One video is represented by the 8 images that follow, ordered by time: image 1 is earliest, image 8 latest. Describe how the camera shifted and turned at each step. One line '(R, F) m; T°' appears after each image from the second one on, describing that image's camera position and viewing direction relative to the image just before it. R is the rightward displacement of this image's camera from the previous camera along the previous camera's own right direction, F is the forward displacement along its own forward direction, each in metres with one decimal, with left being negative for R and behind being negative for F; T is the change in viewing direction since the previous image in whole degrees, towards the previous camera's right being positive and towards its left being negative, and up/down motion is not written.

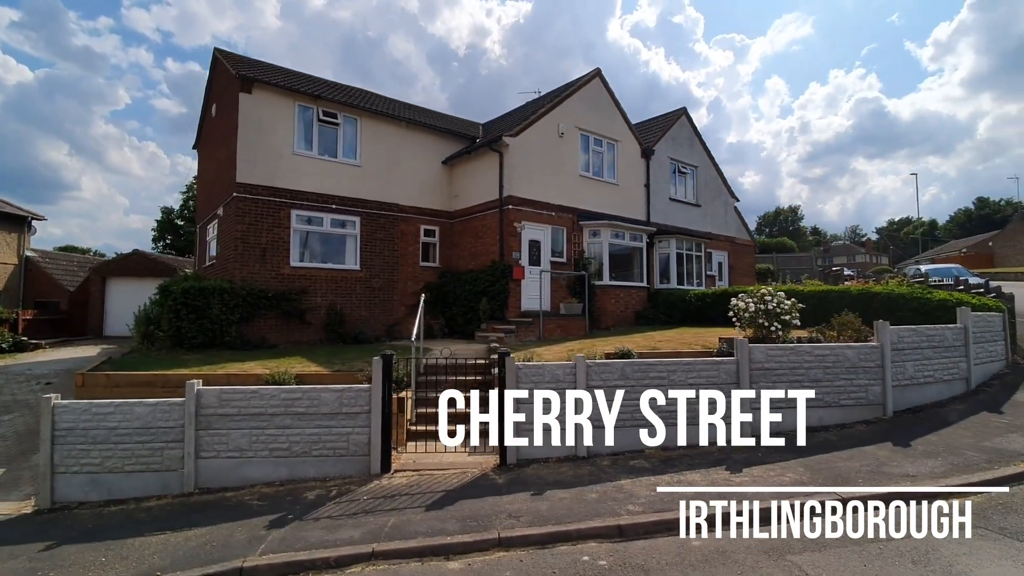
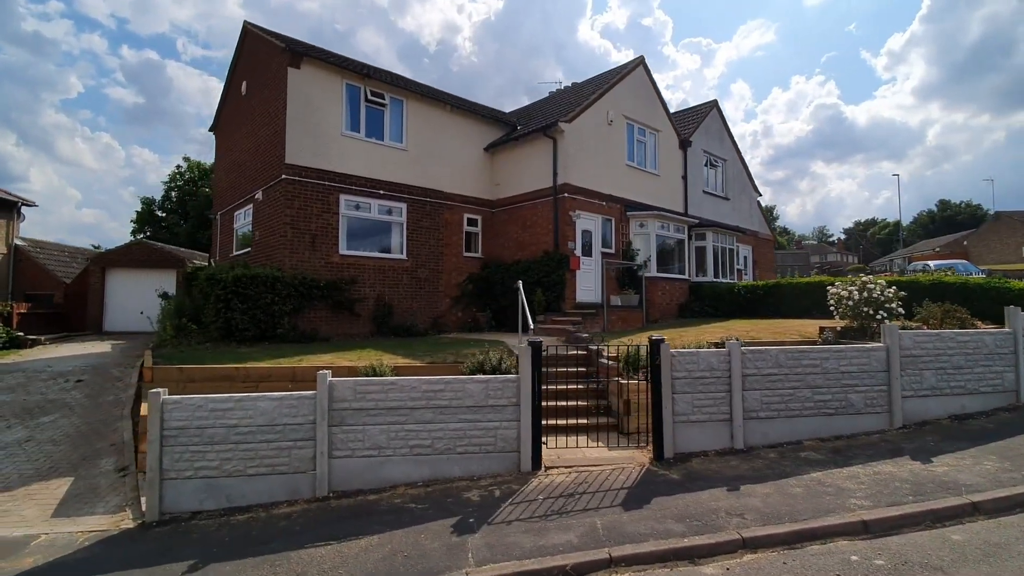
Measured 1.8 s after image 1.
(-2.5, +0.6) m; +3°
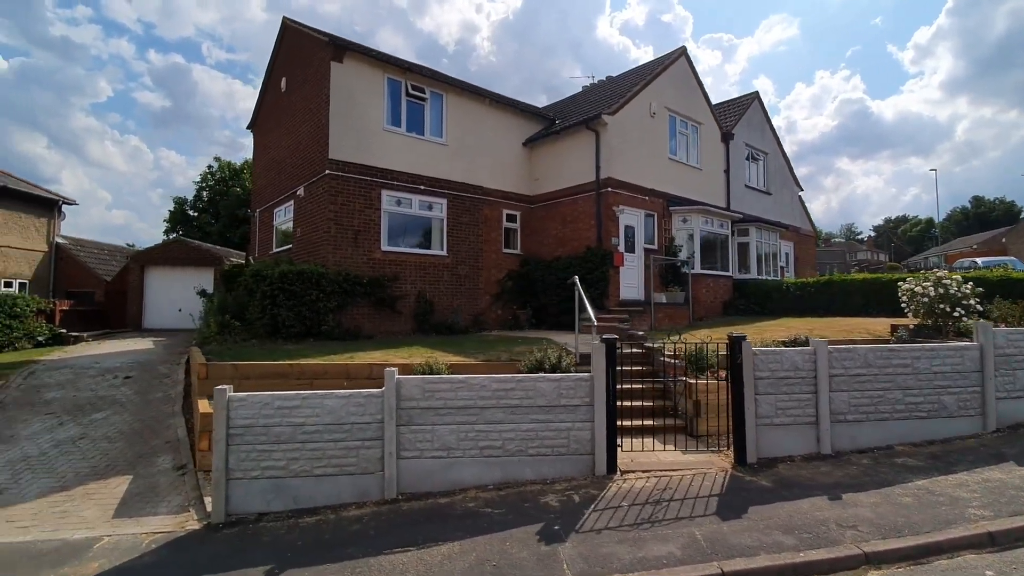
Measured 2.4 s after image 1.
(-0.7, +0.3) m; -2°
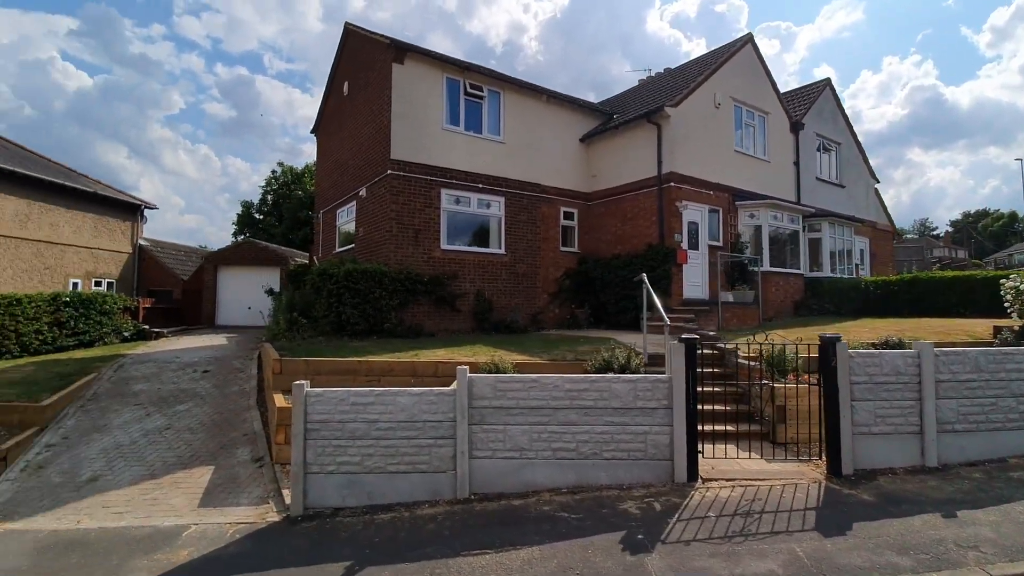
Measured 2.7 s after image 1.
(-0.3, +0.2) m; -5°
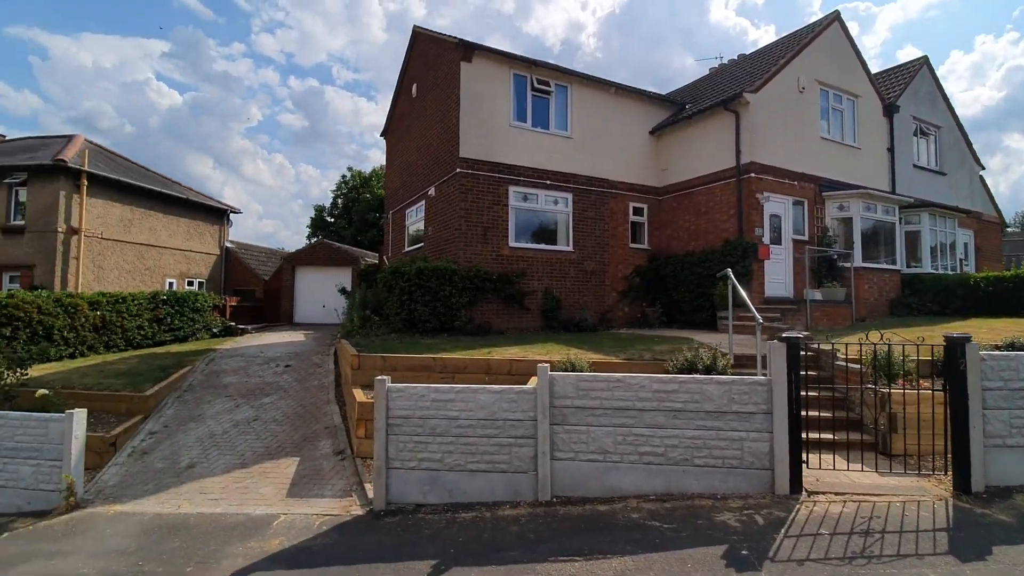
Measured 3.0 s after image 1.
(-0.3, +0.2) m; -7°
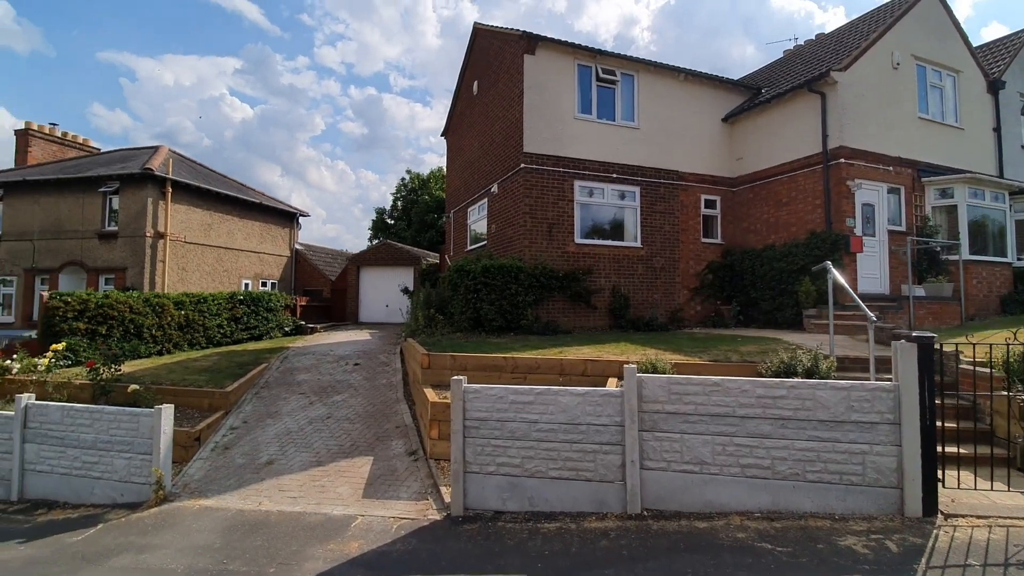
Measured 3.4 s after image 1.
(-0.3, +0.3) m; -6°
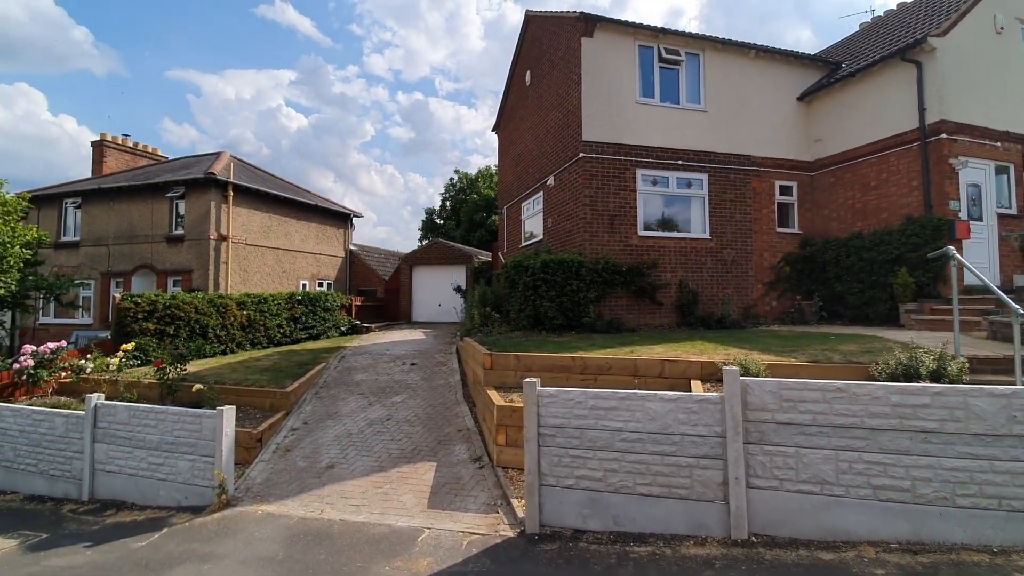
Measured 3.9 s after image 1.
(-0.3, +0.5) m; -5°
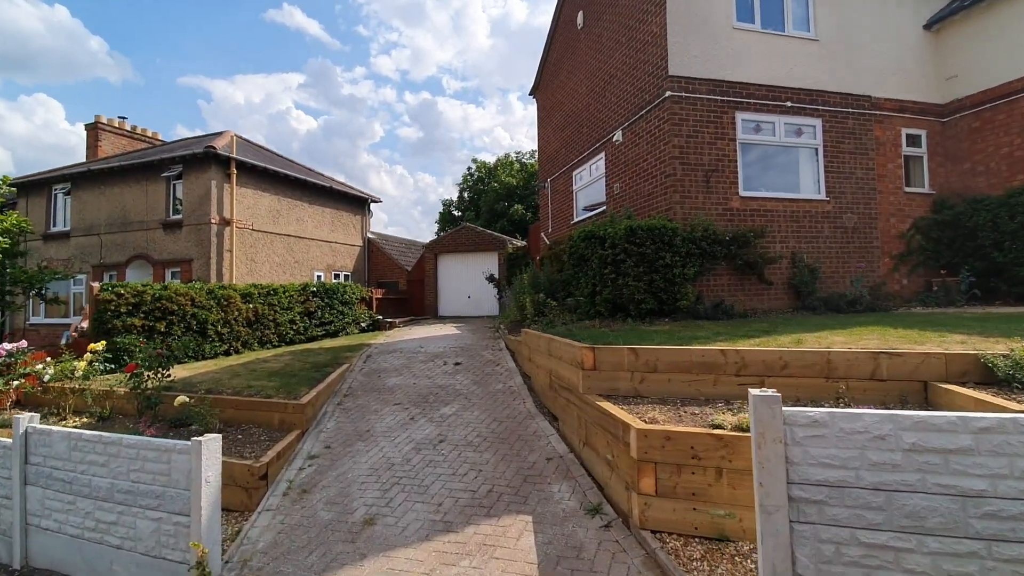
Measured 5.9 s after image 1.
(-1.1, +2.5) m; -1°
